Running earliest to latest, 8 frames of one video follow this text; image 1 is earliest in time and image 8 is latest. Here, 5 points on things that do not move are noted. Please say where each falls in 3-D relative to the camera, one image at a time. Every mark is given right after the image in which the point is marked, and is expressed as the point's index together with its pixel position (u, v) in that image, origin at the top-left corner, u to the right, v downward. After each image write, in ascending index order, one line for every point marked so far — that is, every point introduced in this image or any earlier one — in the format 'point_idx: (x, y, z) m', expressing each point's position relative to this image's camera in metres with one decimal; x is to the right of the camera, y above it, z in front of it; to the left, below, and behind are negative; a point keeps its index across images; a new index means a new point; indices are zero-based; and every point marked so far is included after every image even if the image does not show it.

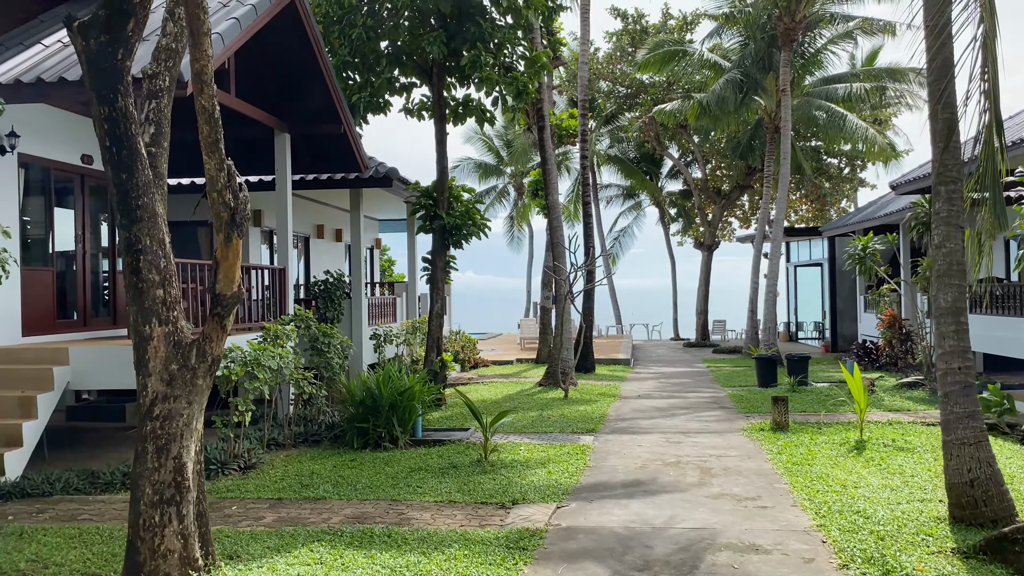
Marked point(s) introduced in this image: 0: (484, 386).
0: (-0.5, -1.7, +14.6) m
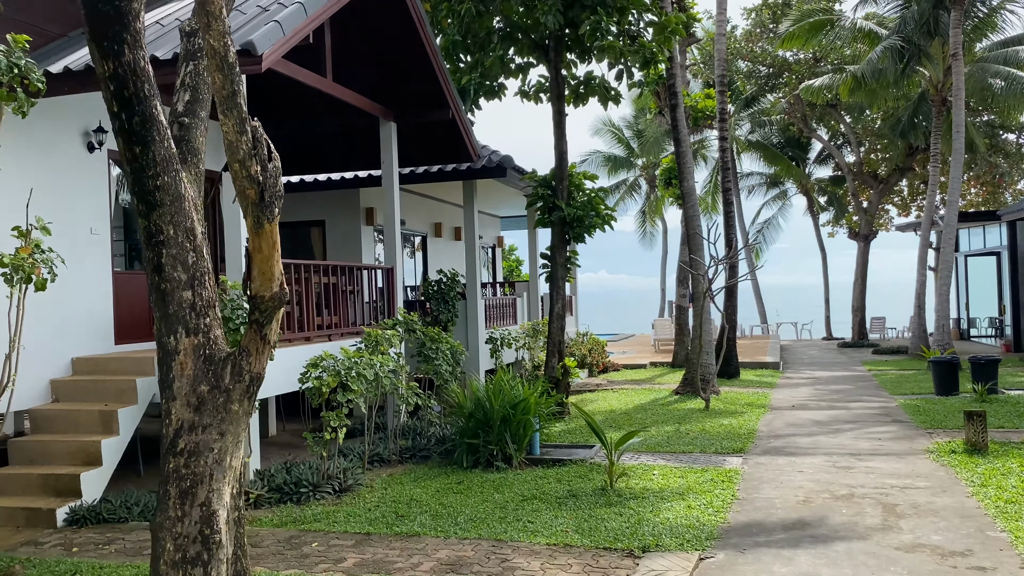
0: (+1.6, -1.7, +13.4) m
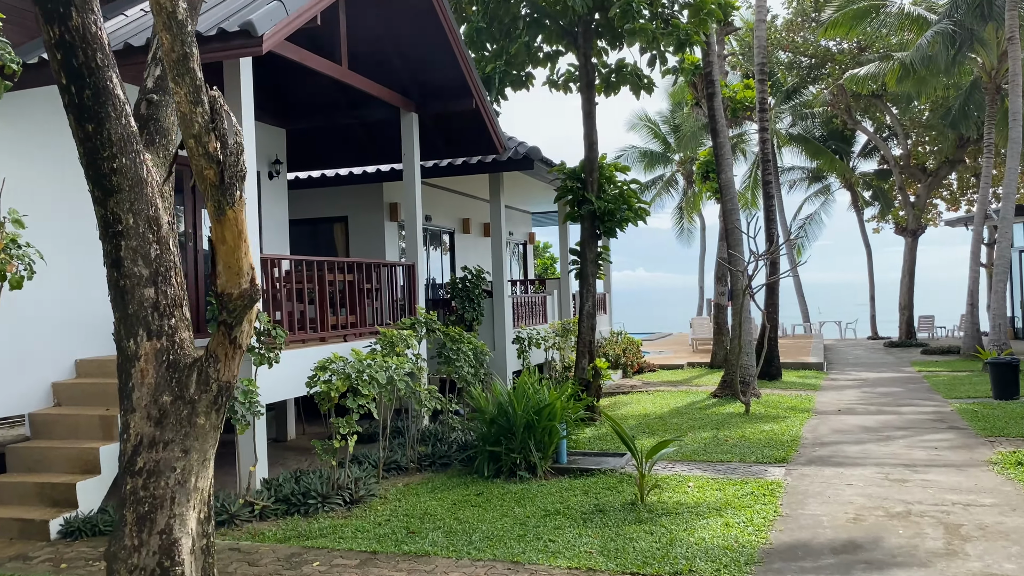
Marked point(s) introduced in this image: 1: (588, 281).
0: (+2.1, -1.7, +12.8) m
1: (+1.0, +0.1, +10.6) m
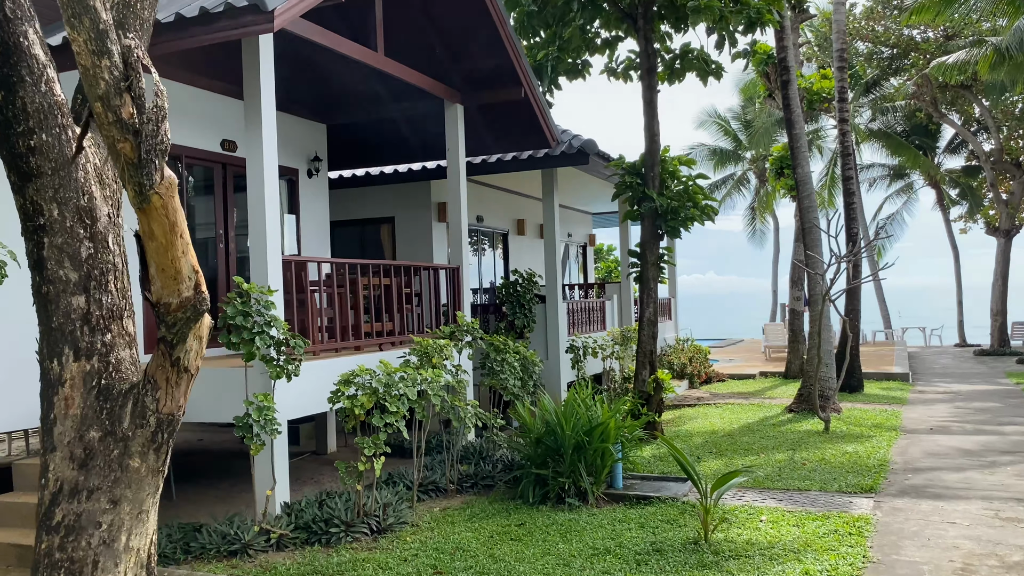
0: (+2.9, -1.7, +11.8) m
1: (+1.6, 0.0, +9.7) m
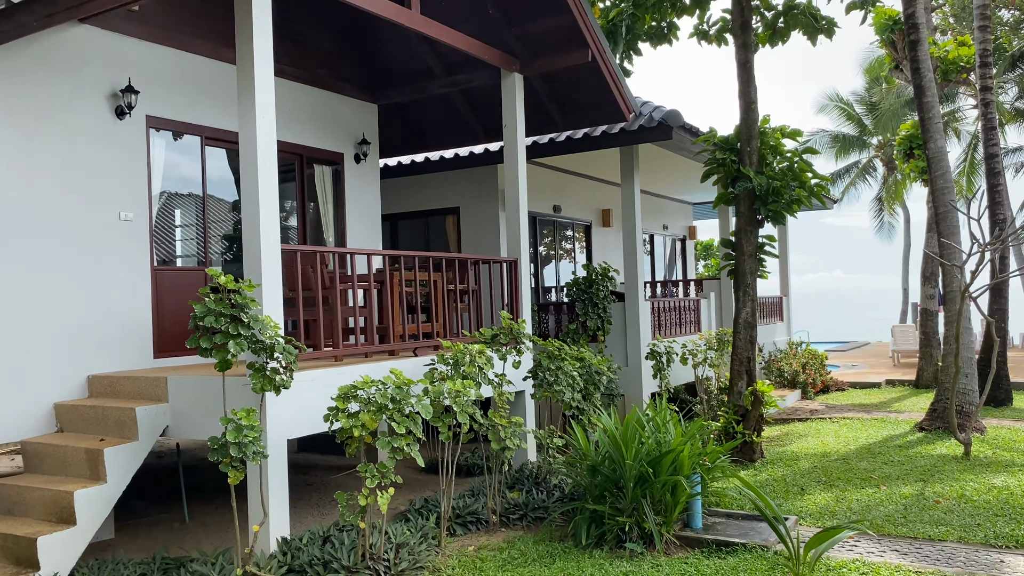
0: (+3.8, -1.7, +10.2) m
1: (+2.3, +0.1, +8.3) m
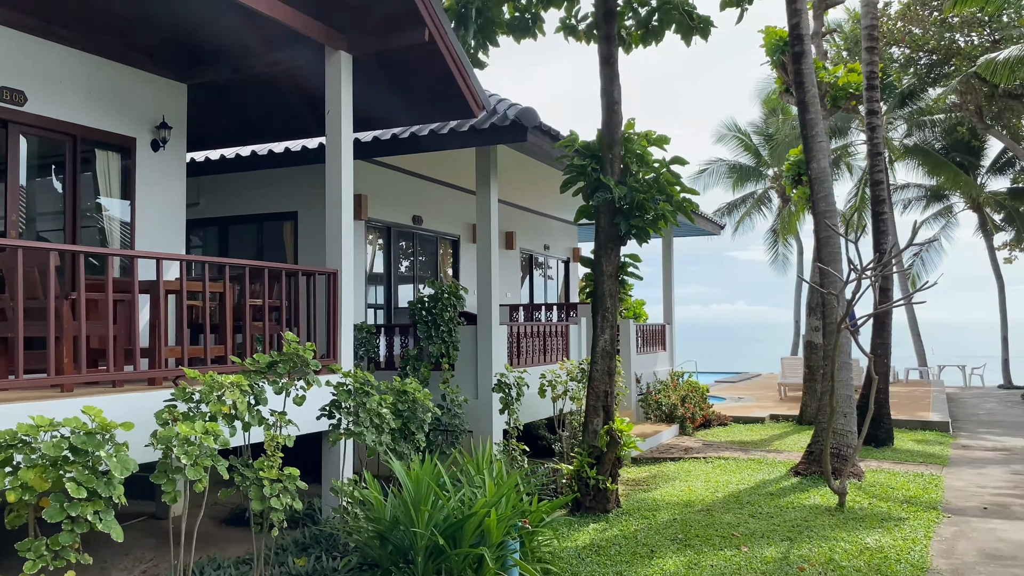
0: (+2.1, -2.0, +9.3) m
1: (+0.8, -0.1, +7.3) m
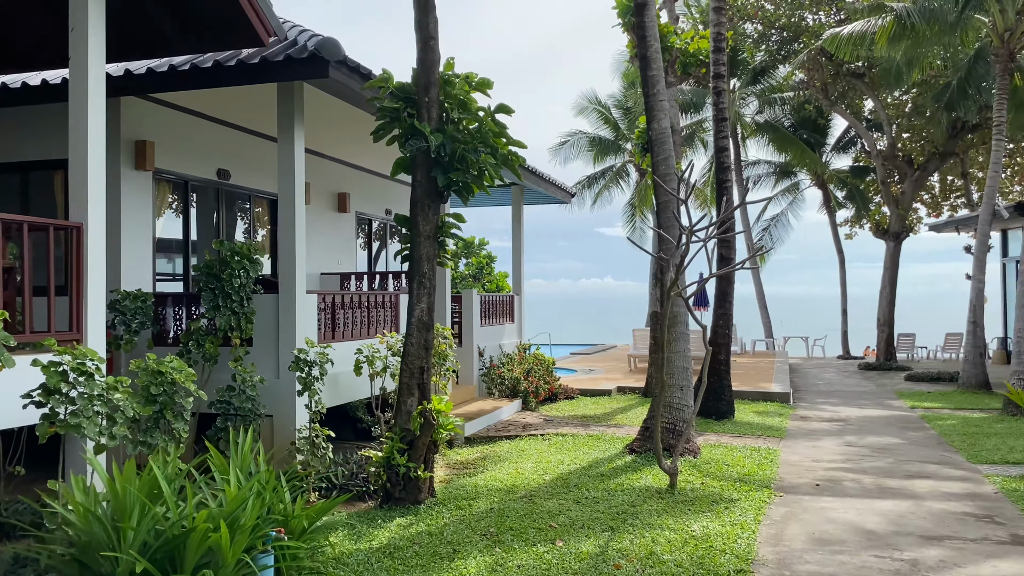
0: (+0.3, -1.6, +8.6) m
1: (-0.7, +0.1, +6.4) m
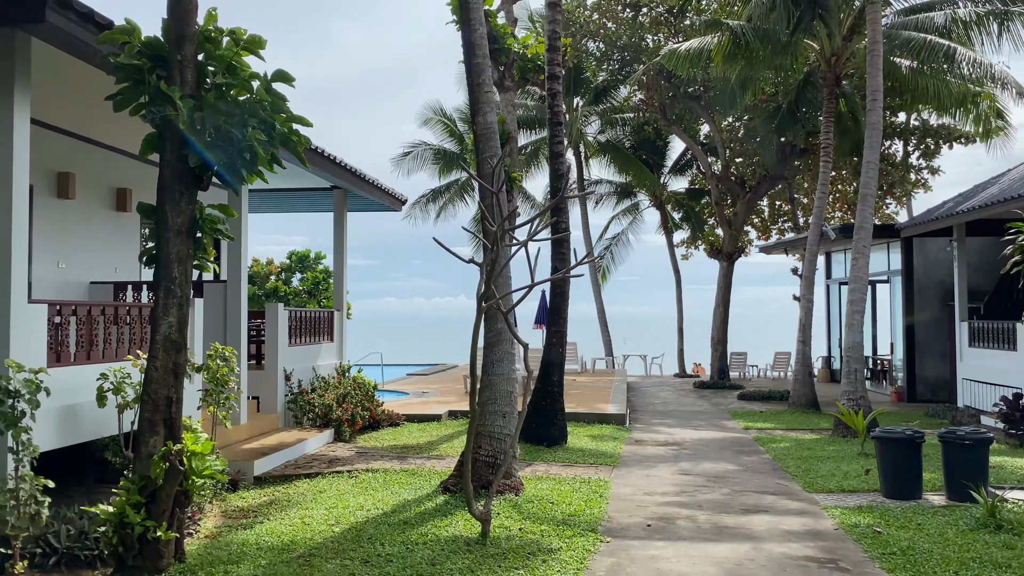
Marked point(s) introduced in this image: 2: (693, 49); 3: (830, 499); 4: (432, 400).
0: (-1.5, -1.8, +7.4) m
1: (-2.1, +0.1, +5.1) m
2: (+3.6, +4.7, +16.7) m
3: (+2.8, -1.8, +7.3) m
4: (-1.4, -1.9, +14.3) m
